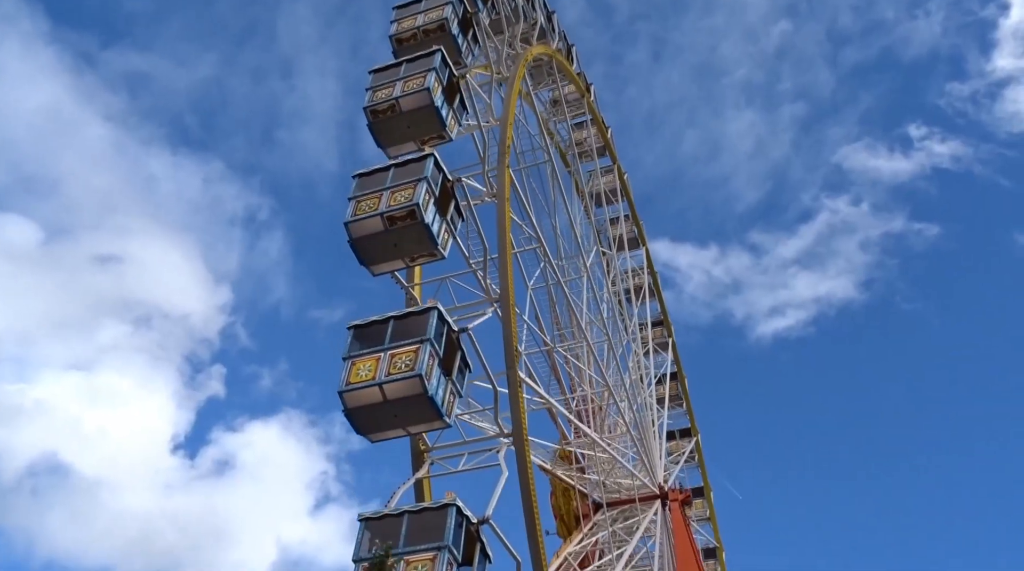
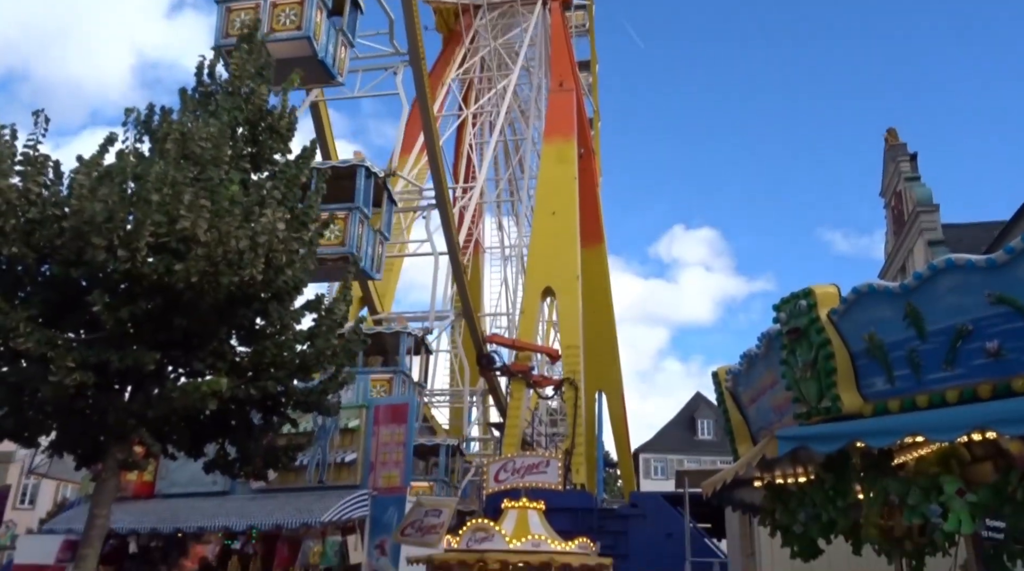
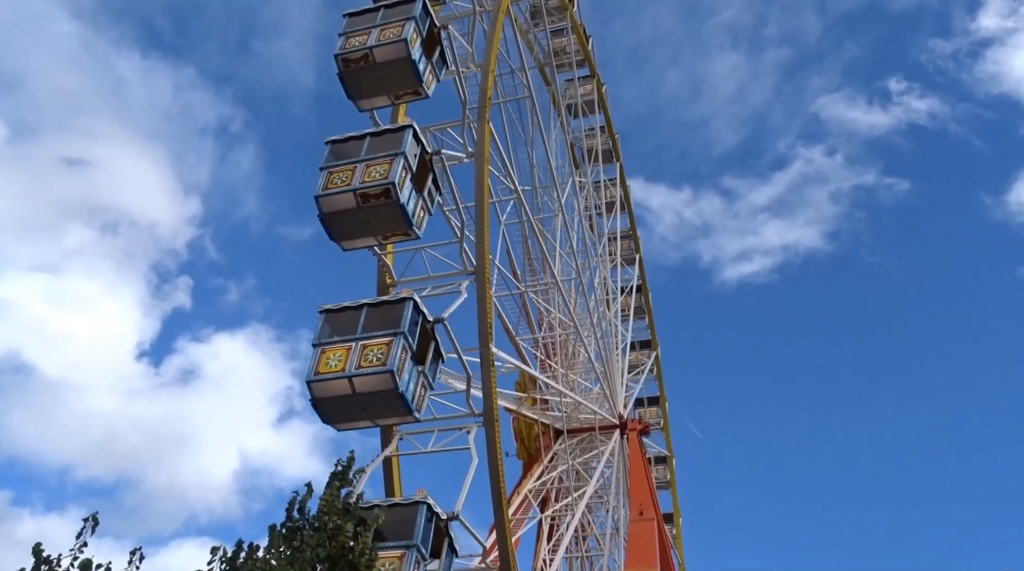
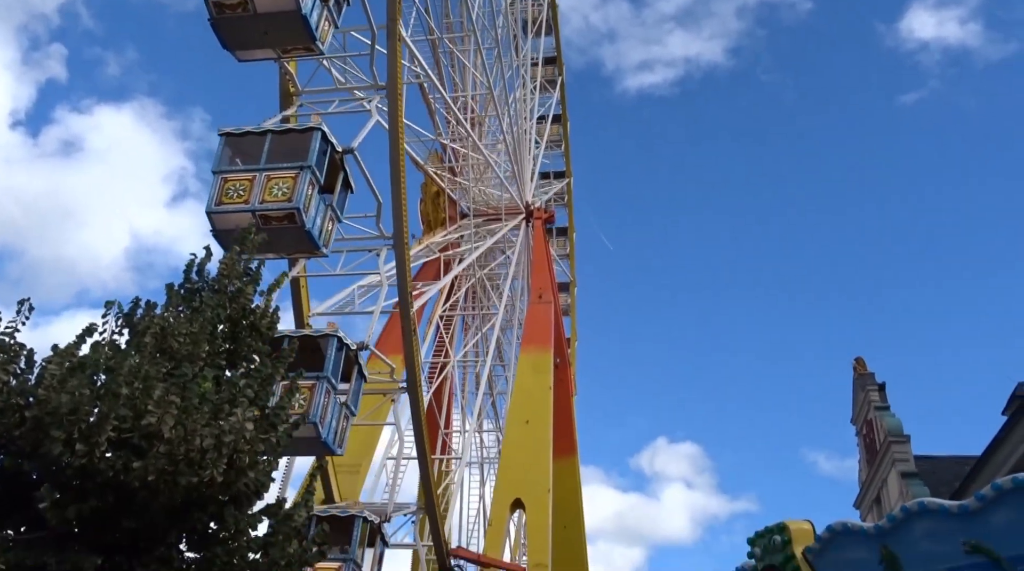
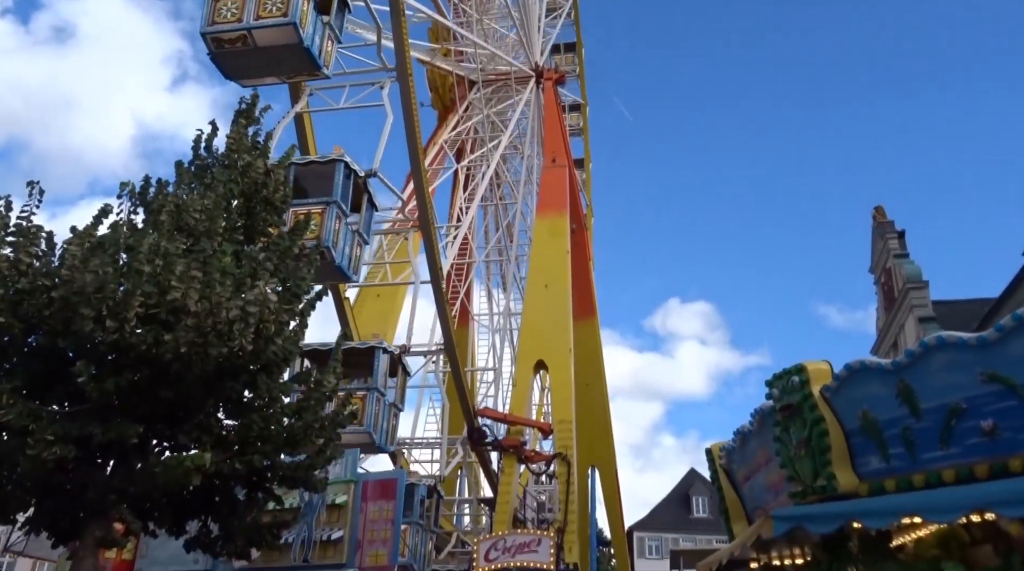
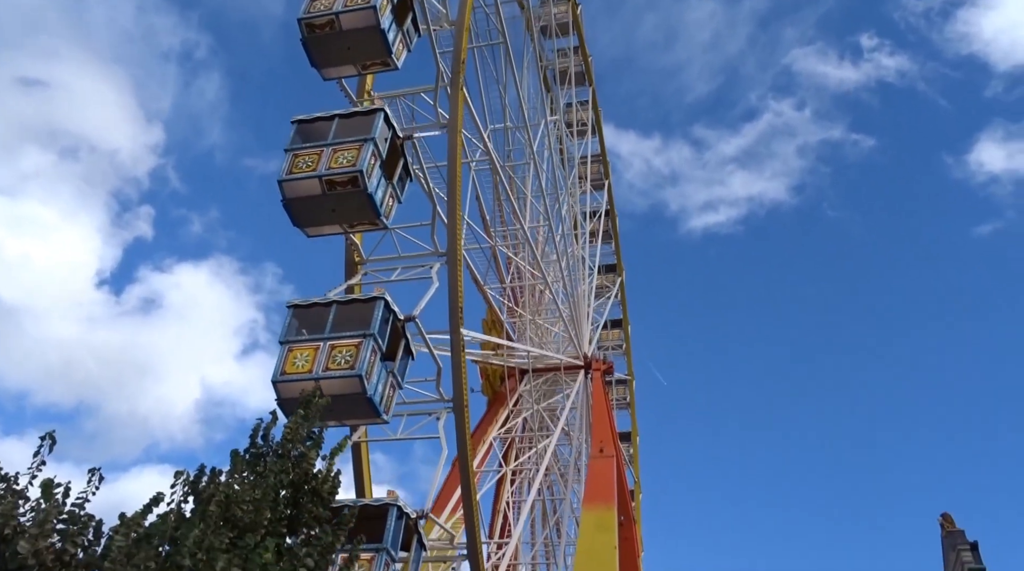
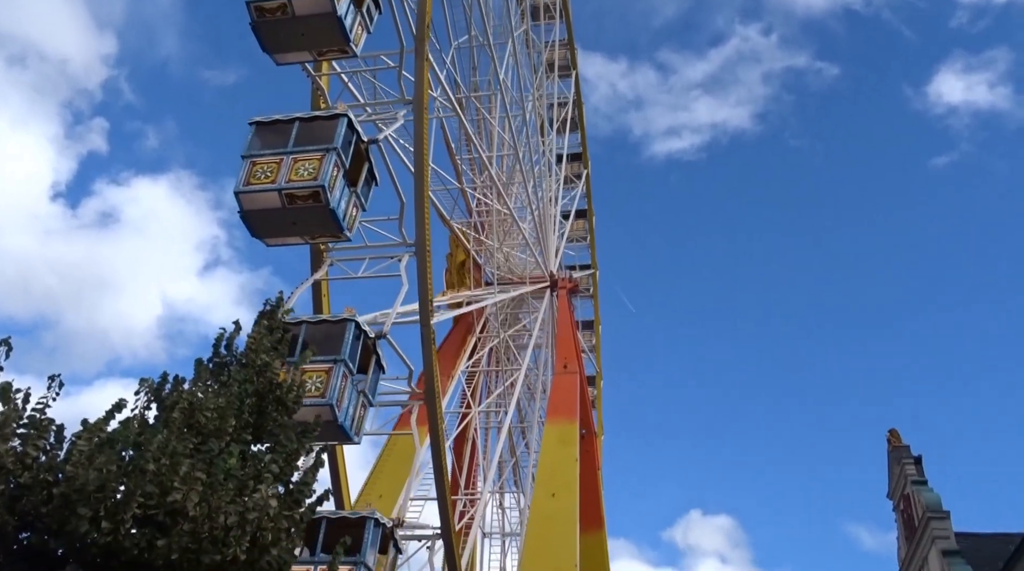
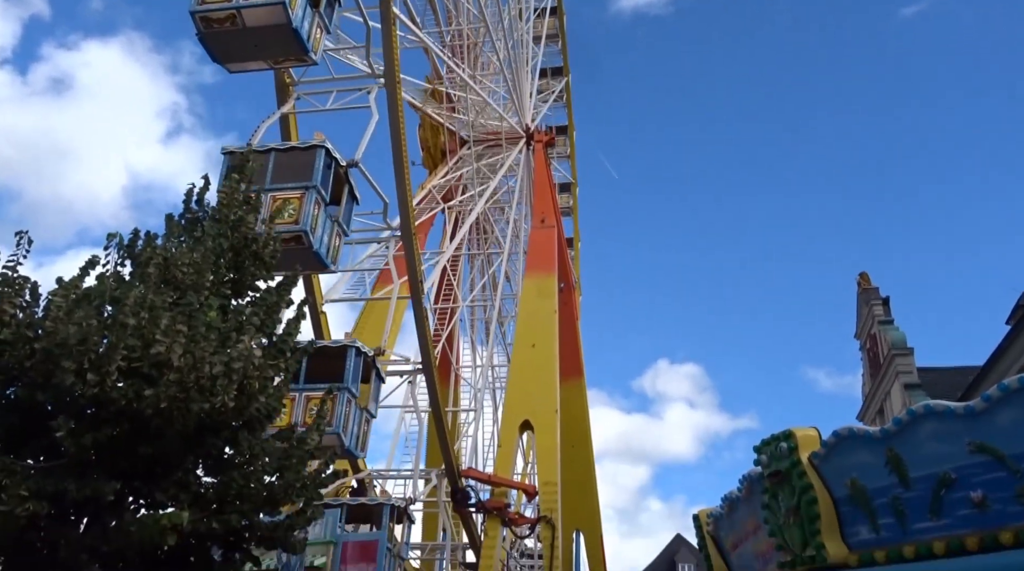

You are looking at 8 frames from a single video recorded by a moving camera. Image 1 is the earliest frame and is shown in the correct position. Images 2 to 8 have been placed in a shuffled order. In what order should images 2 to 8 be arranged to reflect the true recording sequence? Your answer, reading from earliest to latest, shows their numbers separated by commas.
3, 6, 7, 4, 8, 5, 2
